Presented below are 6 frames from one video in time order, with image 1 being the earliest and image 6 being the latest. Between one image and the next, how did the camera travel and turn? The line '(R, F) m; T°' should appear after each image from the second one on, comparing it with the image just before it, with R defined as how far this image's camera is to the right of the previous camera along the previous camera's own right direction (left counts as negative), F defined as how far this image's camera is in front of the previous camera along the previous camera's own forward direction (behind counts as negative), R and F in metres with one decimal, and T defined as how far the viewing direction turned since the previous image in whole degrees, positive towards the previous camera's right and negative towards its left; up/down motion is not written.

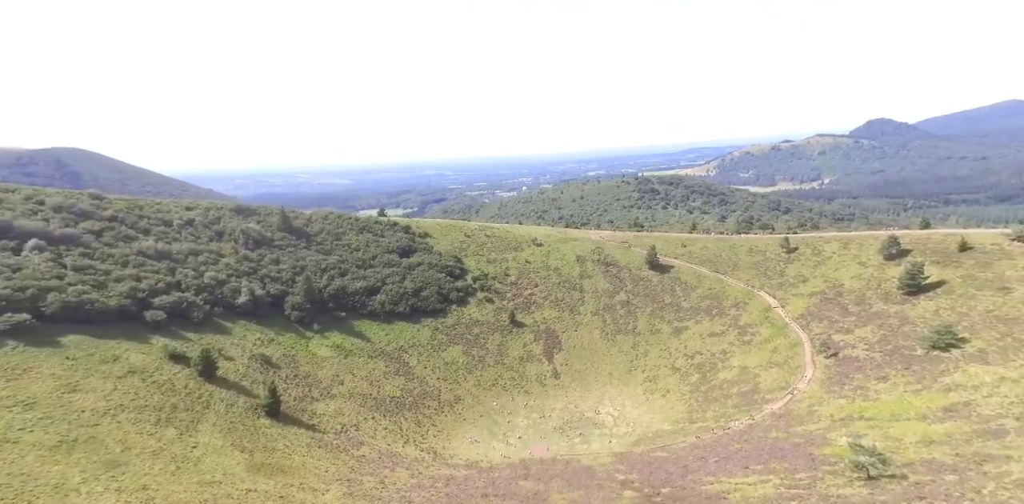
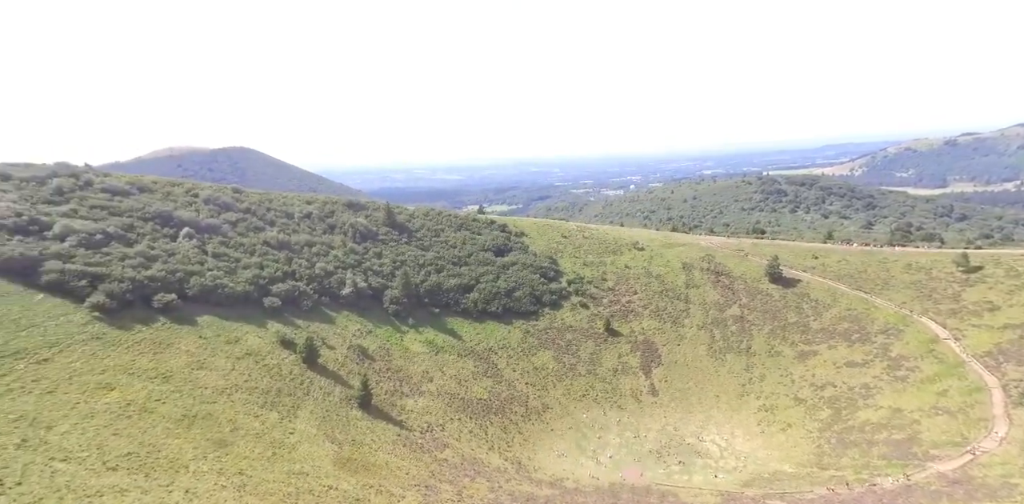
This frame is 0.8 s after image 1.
(+0.2, +2.3) m; -12°
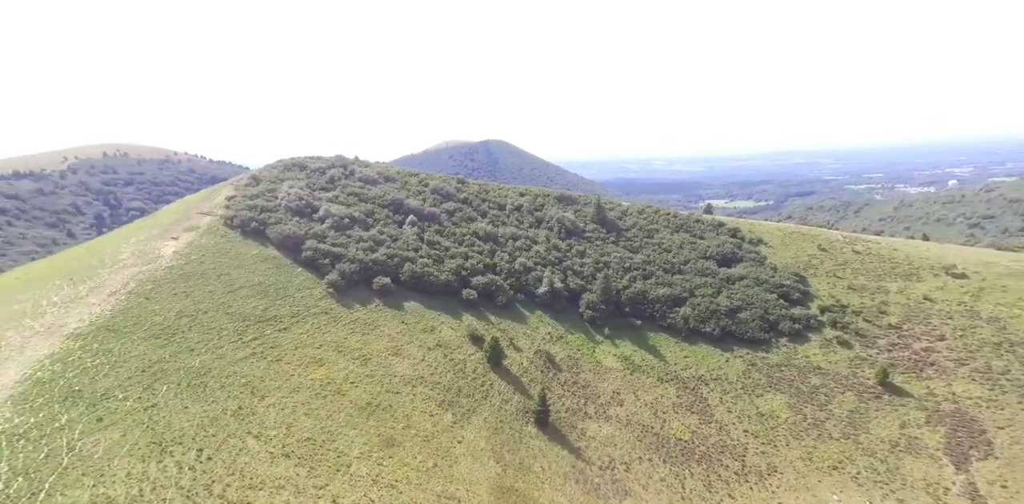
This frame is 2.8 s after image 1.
(+0.5, +6.1) m; -27°
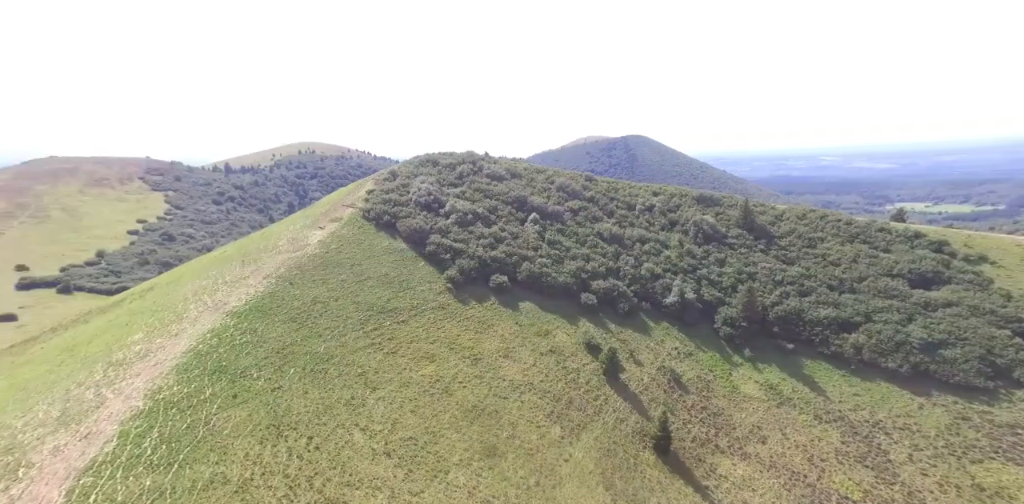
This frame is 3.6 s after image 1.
(+0.5, +2.4) m; -16°
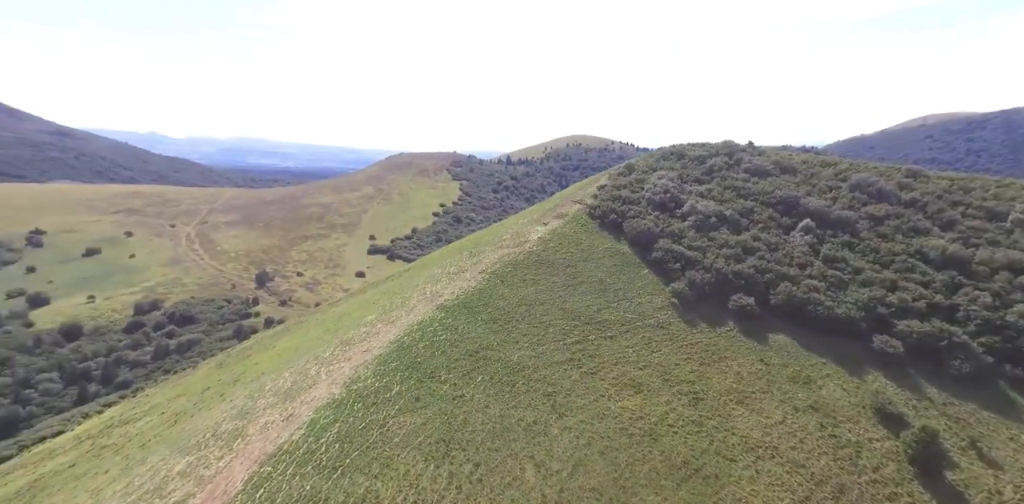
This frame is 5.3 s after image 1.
(+1.0, +5.1) m; -30°
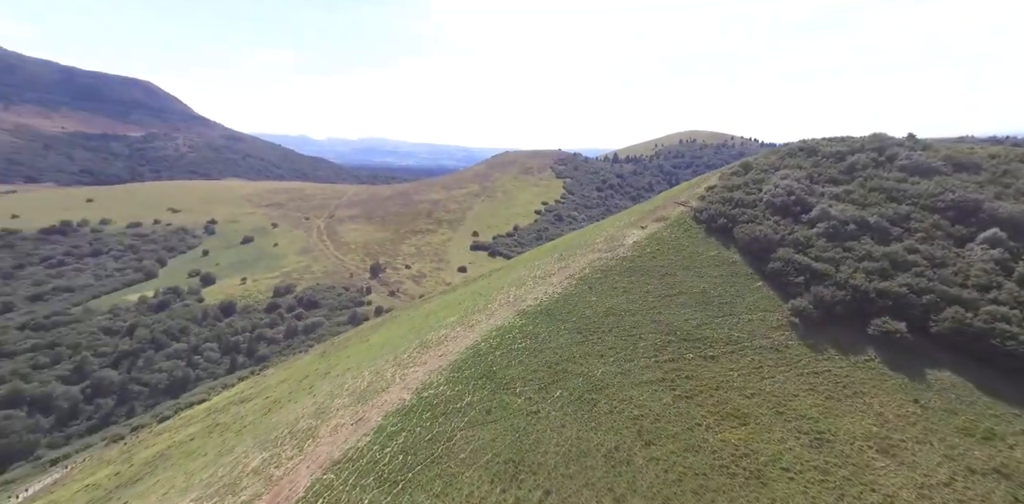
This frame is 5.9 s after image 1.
(+0.7, +1.8) m; -12°
